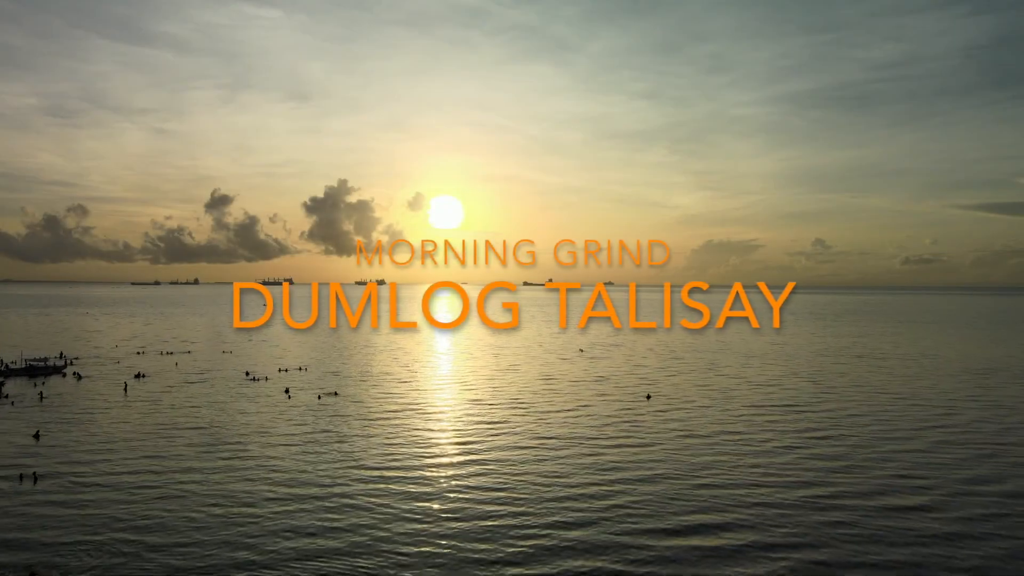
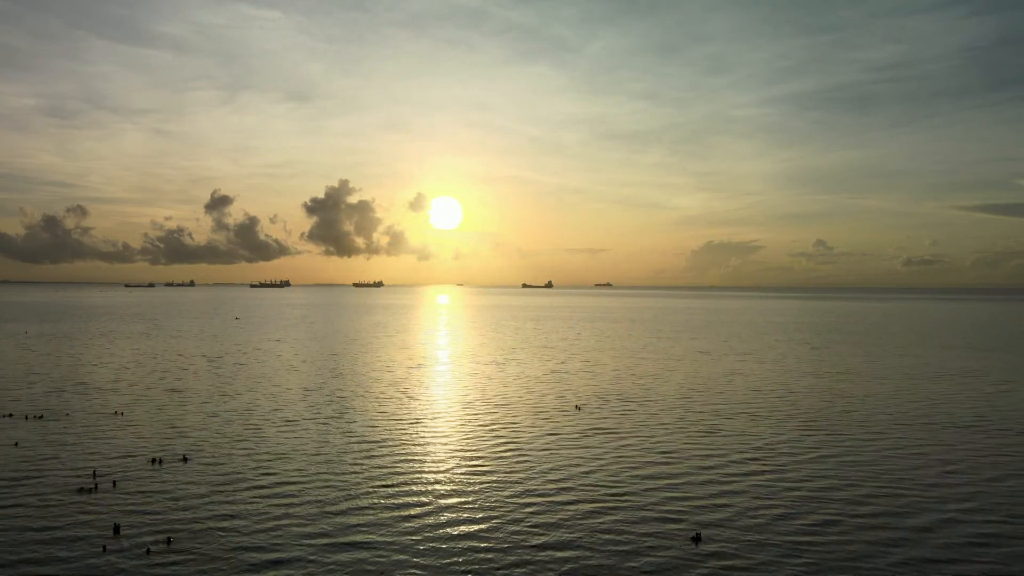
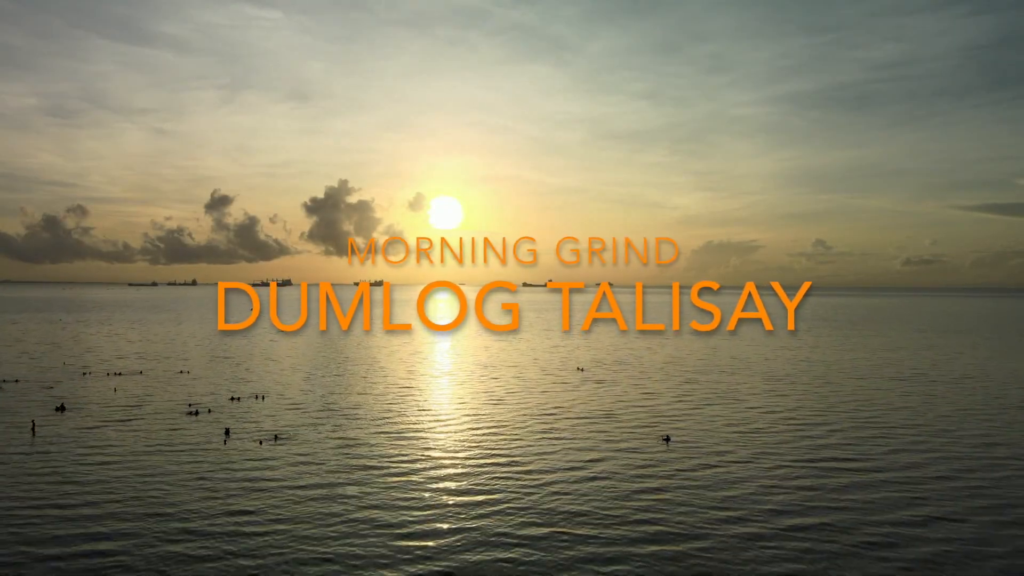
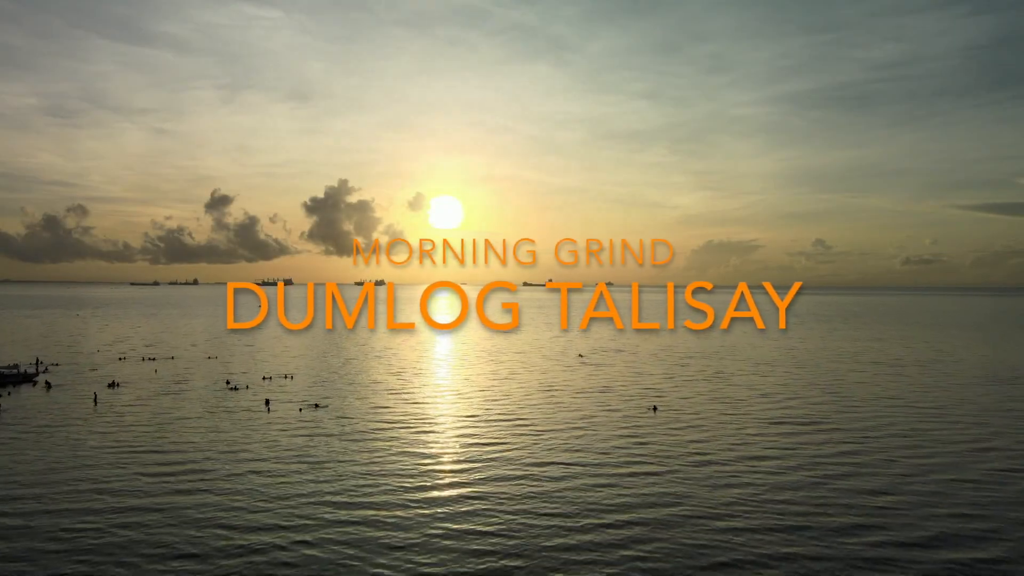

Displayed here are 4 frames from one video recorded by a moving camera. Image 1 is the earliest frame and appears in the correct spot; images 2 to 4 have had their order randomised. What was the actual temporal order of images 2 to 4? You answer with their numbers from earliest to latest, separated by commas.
4, 3, 2
